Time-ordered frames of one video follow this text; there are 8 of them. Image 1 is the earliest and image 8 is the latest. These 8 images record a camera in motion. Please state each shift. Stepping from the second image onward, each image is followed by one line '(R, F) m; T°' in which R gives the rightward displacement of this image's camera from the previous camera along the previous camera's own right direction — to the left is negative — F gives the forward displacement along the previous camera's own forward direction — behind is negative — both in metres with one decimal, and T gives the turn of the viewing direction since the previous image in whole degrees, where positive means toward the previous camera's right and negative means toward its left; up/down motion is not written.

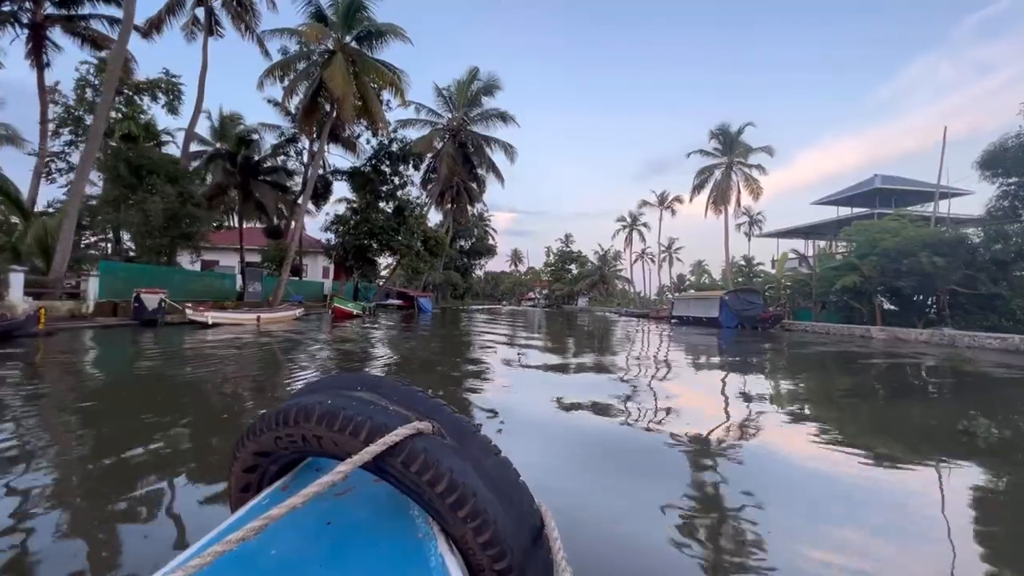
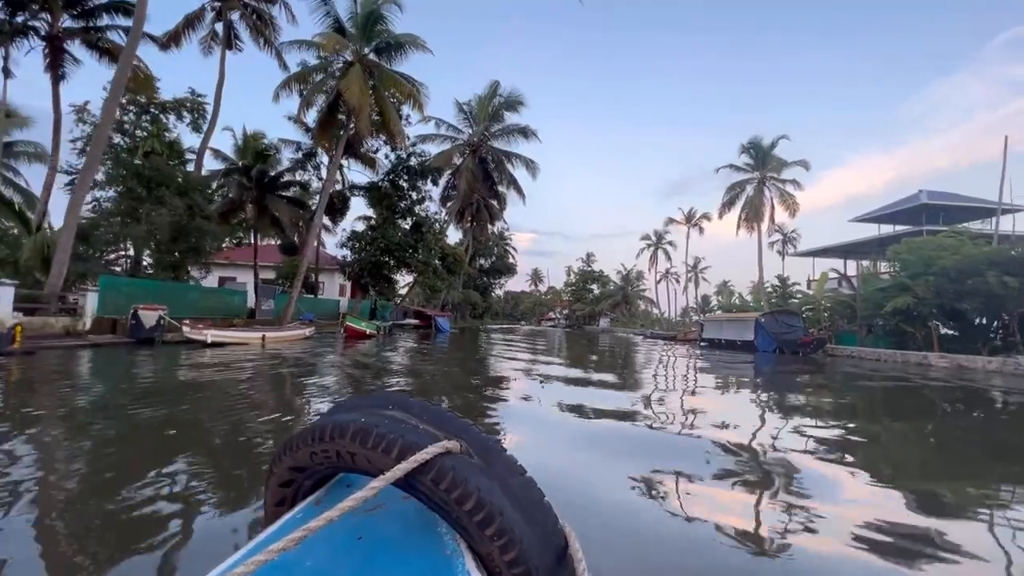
(0.0, +0.4) m; -2°
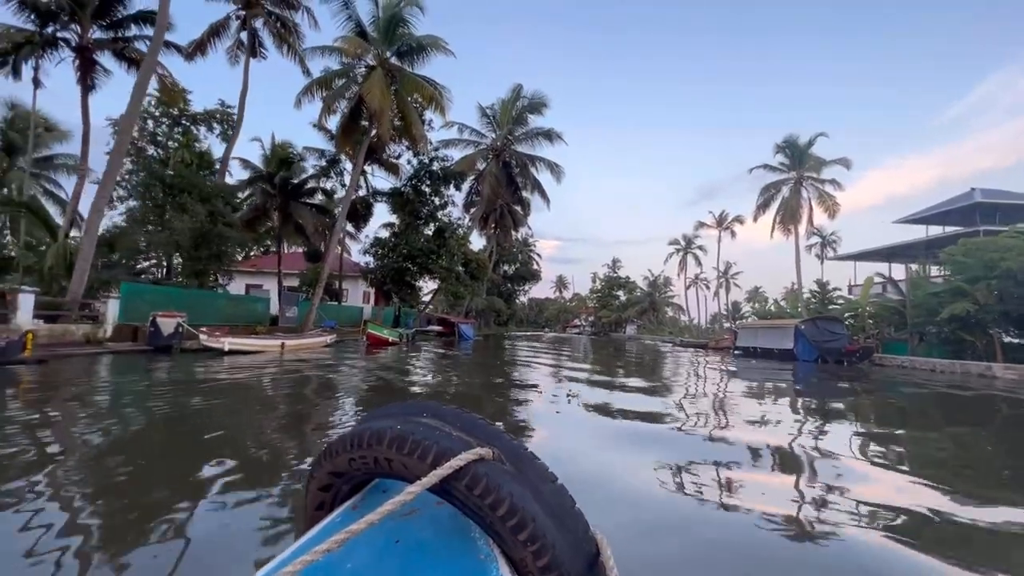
(0.0, +0.3) m; -2°
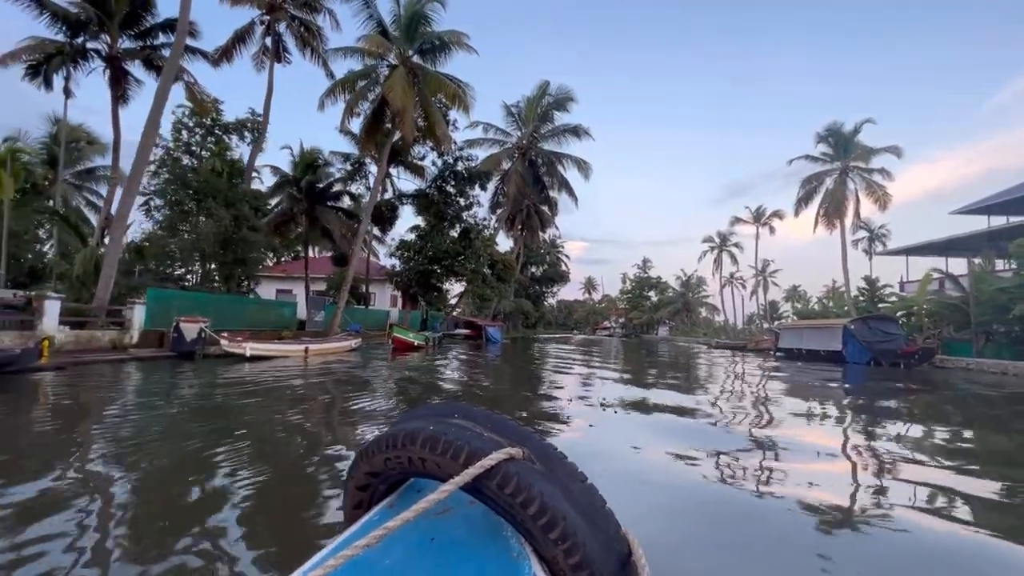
(0.0, +0.3) m; -3°
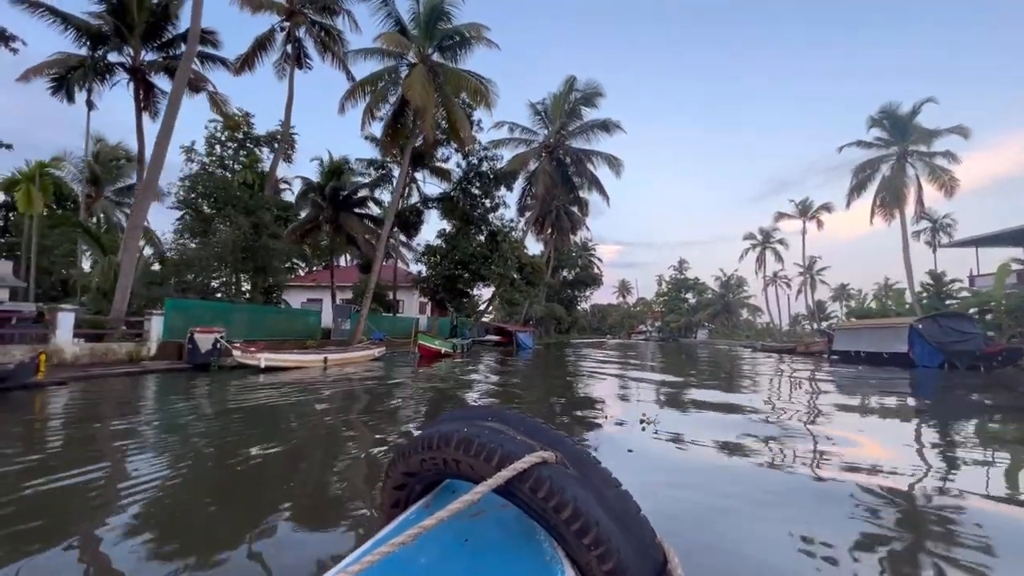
(0.0, +0.5) m; -3°
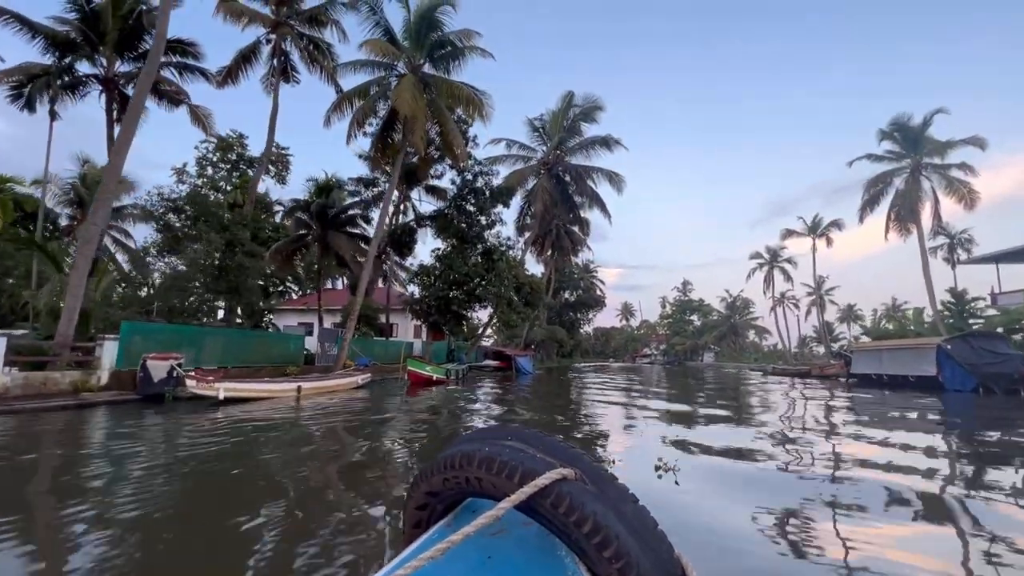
(+0.1, +0.5) m; 0°
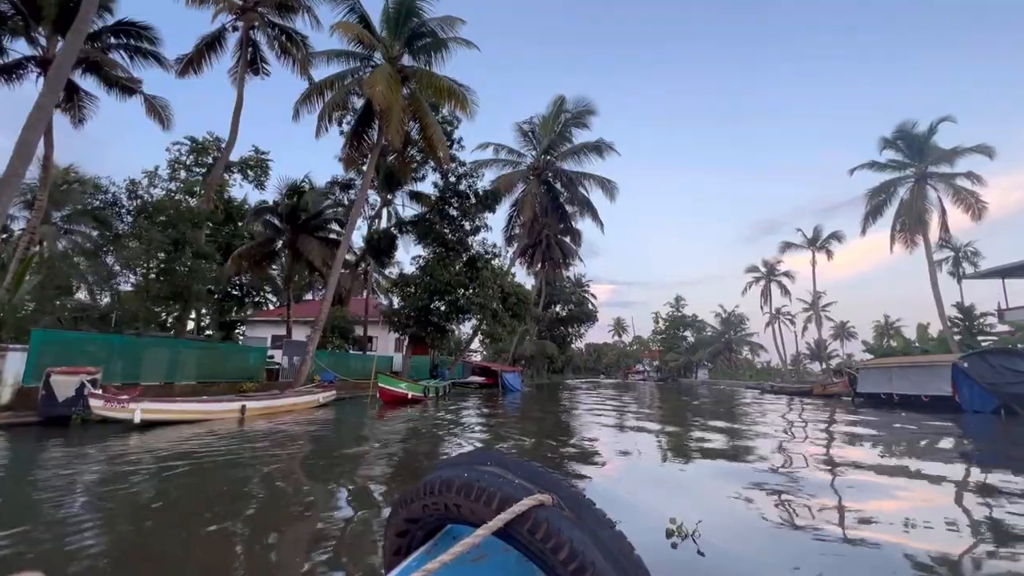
(+0.1, +0.5) m; +1°
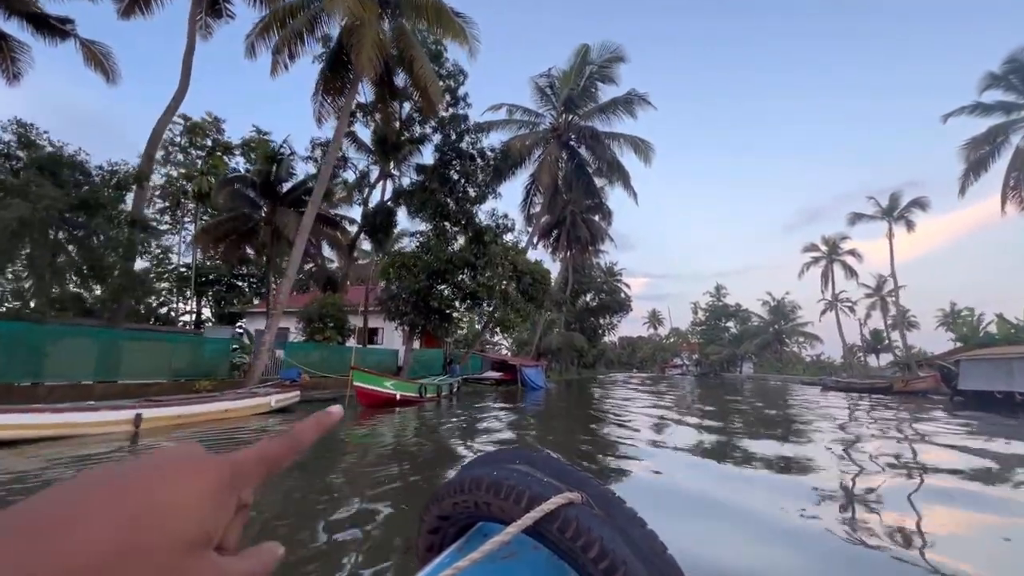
(+0.2, +1.4) m; -3°
